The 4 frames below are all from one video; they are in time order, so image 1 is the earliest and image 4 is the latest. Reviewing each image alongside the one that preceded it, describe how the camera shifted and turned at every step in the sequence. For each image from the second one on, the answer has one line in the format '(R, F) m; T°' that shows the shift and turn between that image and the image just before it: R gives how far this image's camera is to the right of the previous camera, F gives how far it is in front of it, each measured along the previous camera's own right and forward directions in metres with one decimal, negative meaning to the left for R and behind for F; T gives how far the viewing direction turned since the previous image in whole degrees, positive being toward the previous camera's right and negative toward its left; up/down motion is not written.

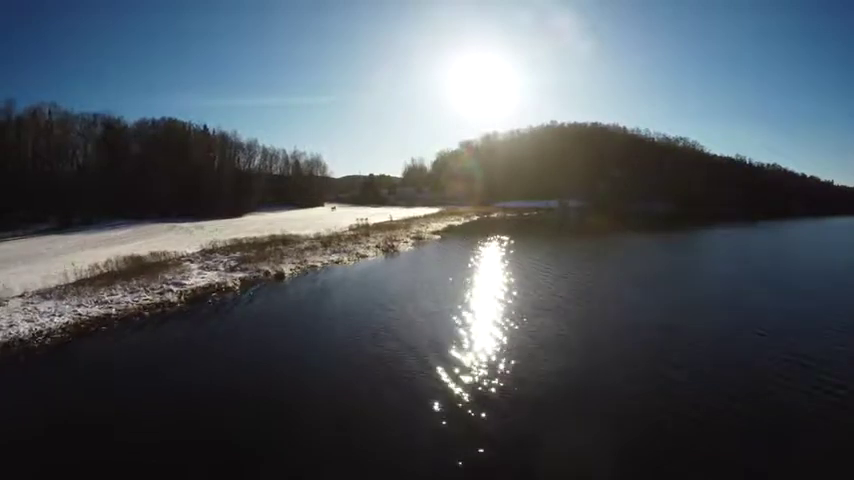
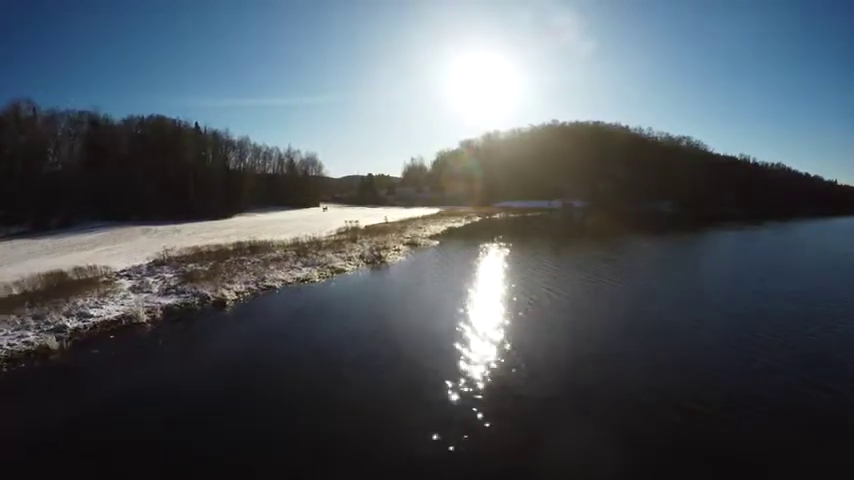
(+0.1, +1.1) m; 0°
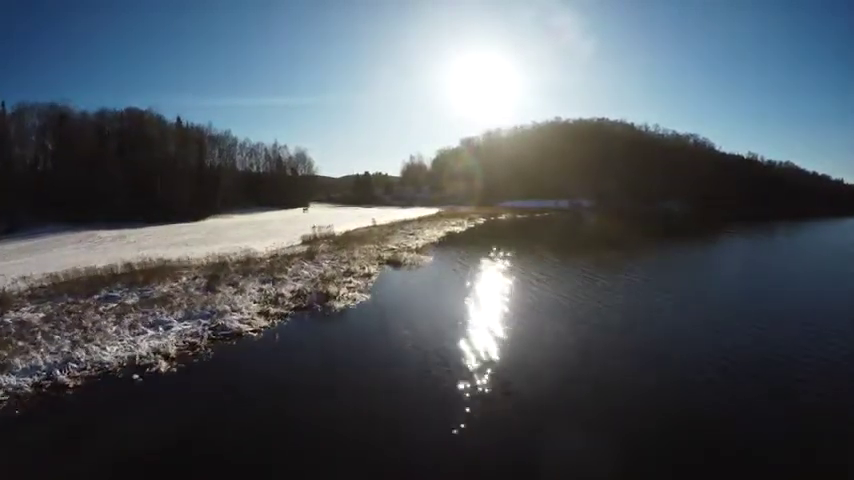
(+0.1, +2.1) m; 0°
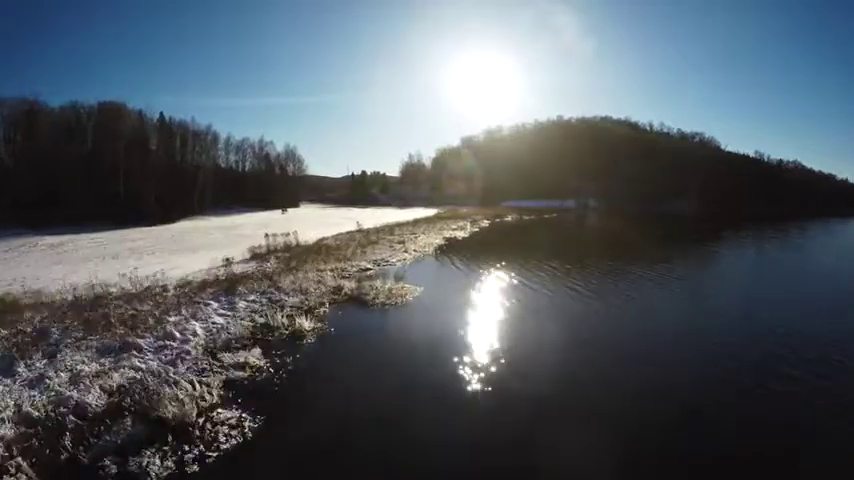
(+0.1, +1.7) m; 0°
